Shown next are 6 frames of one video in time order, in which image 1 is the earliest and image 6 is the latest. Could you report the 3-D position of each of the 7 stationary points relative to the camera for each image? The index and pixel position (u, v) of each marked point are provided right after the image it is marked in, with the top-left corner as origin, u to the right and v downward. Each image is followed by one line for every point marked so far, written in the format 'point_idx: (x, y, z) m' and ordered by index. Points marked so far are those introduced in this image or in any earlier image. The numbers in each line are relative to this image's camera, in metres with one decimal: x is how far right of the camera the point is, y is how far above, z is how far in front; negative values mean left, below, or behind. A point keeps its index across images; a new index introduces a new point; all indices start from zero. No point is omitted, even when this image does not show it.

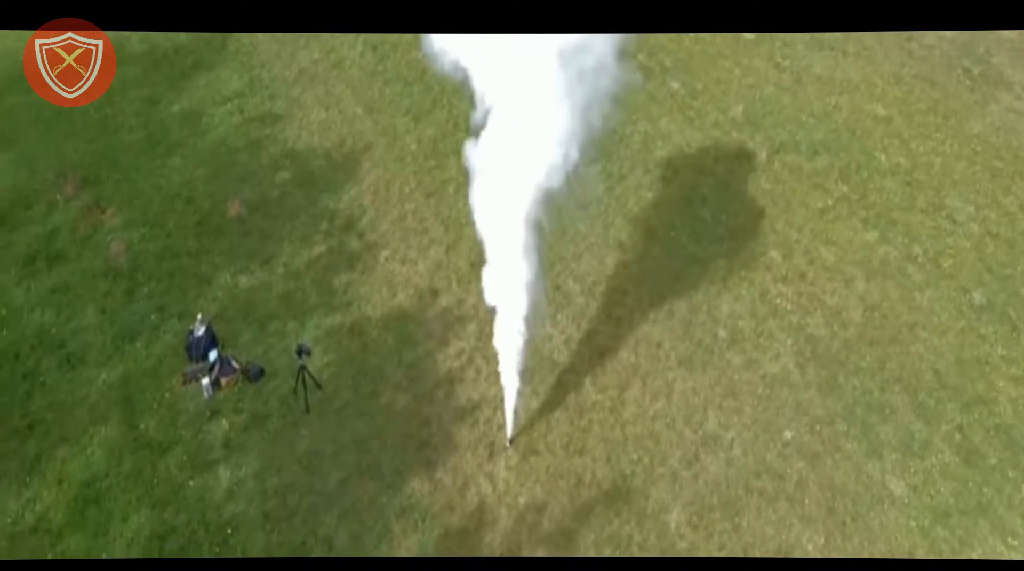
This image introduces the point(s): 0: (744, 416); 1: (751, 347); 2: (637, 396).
0: (+3.3, -1.9, +14.0) m
1: (+3.5, -0.9, +14.6) m
2: (+1.8, -1.5, +13.6) m
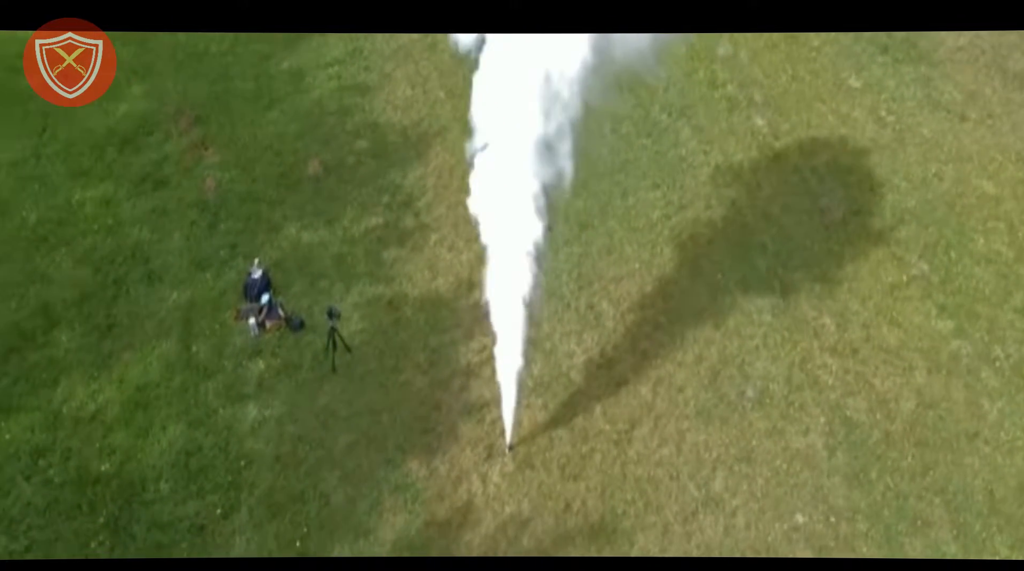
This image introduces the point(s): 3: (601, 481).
0: (+3.3, -2.7, +13.1) m
1: (+3.8, -1.8, +13.6) m
2: (+1.9, -2.0, +13.1) m
3: (+1.2, -2.6, +13.2) m
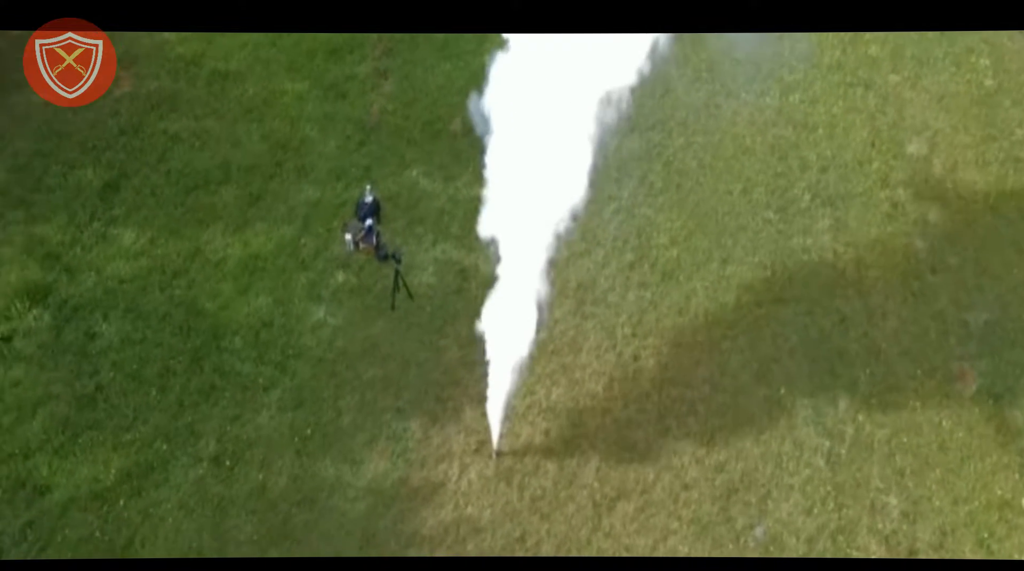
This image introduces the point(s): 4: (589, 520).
0: (+2.4, -3.9, +11.1) m
1: (+3.4, -3.4, +11.3) m
2: (+1.5, -2.7, +11.4) m
3: (+0.7, -3.0, +11.9) m
4: (+1.0, -2.8, +11.5) m
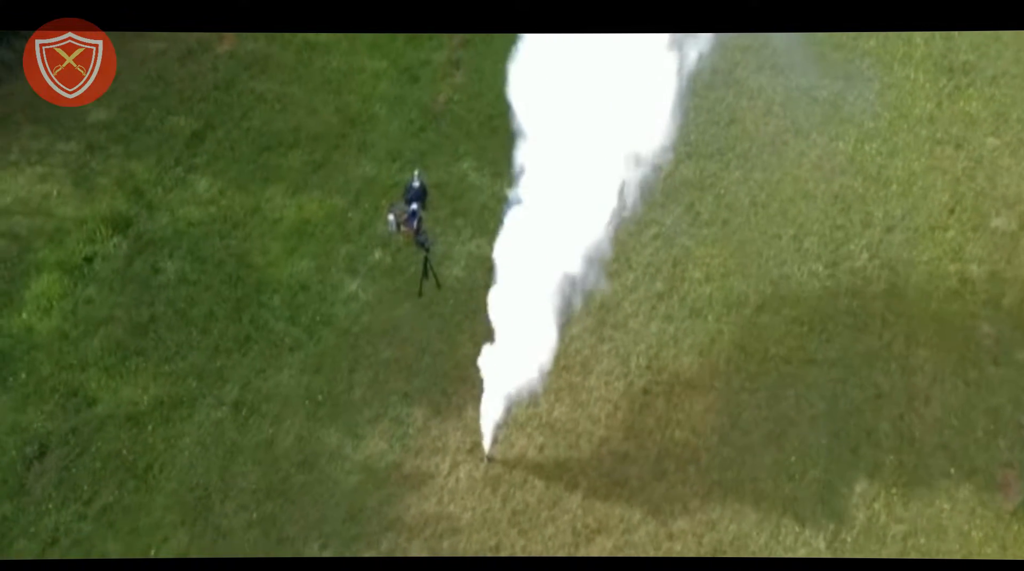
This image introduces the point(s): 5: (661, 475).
0: (+1.9, -4.4, +10.3) m
1: (+2.9, -4.0, +10.3) m
2: (+1.2, -3.0, +10.8) m
3: (+0.5, -3.2, +11.4) m
4: (+0.8, -3.0, +11.0) m
5: (+1.6, -2.0, +10.5) m
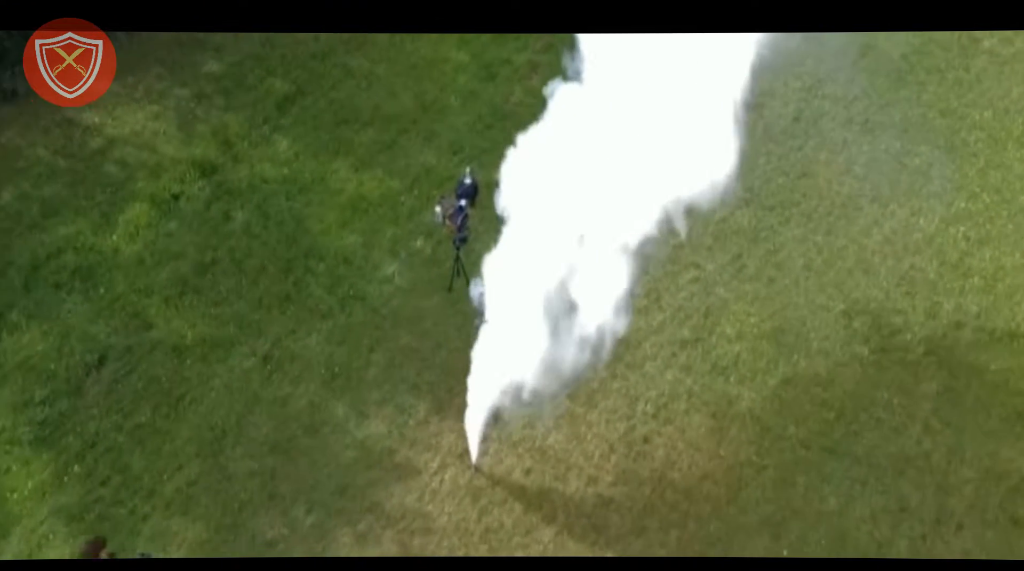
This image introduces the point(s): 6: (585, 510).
0: (+1.1, -4.8, +9.6) m
1: (+2.2, -4.7, +9.4) m
2: (+0.9, -3.4, +10.2) m
3: (+0.3, -3.4, +11.0) m
4: (+0.5, -3.3, +10.5) m
5: (+1.4, -2.5, +9.8) m
6: (+0.8, -2.3, +10.2) m
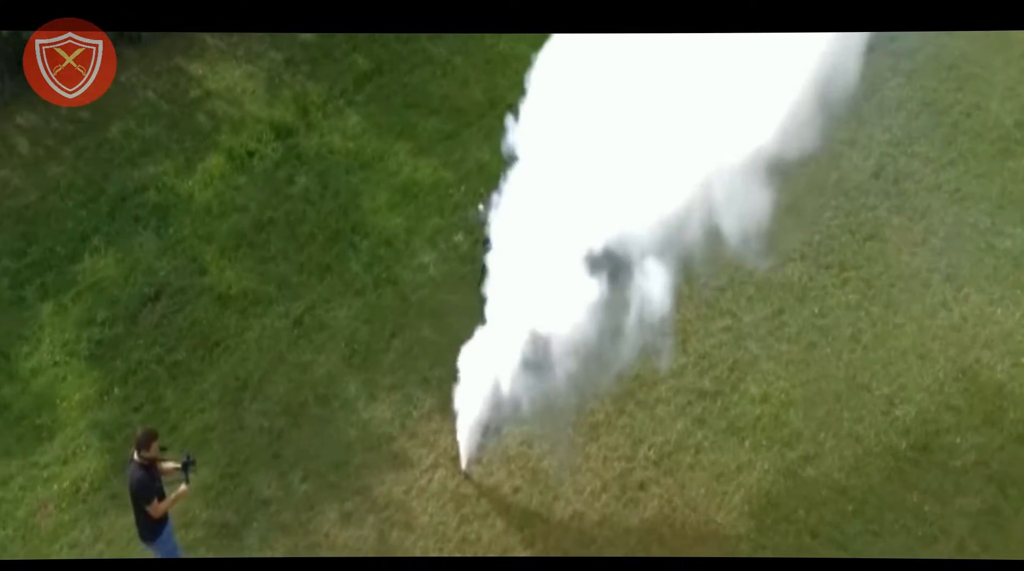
0: (+0.3, -5.0, +8.8) m
1: (+1.4, -5.1, +8.4) m
2: (+0.5, -3.6, +9.5) m
3: (+0.1, -3.6, +10.3) m
4: (+0.2, -3.4, +9.8) m
5: (+1.1, -2.8, +9.0) m
6: (+0.6, -2.5, +9.5) m
